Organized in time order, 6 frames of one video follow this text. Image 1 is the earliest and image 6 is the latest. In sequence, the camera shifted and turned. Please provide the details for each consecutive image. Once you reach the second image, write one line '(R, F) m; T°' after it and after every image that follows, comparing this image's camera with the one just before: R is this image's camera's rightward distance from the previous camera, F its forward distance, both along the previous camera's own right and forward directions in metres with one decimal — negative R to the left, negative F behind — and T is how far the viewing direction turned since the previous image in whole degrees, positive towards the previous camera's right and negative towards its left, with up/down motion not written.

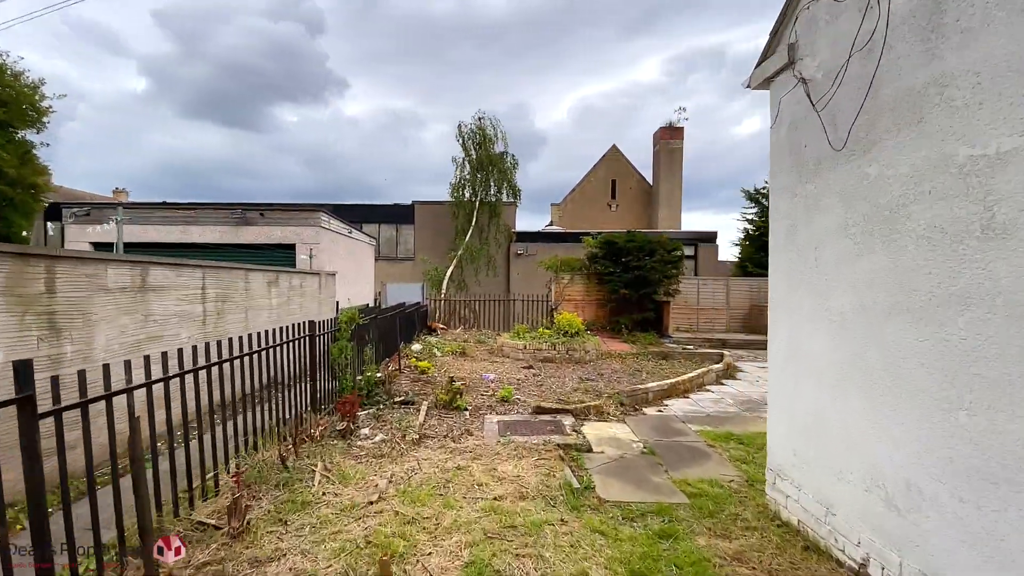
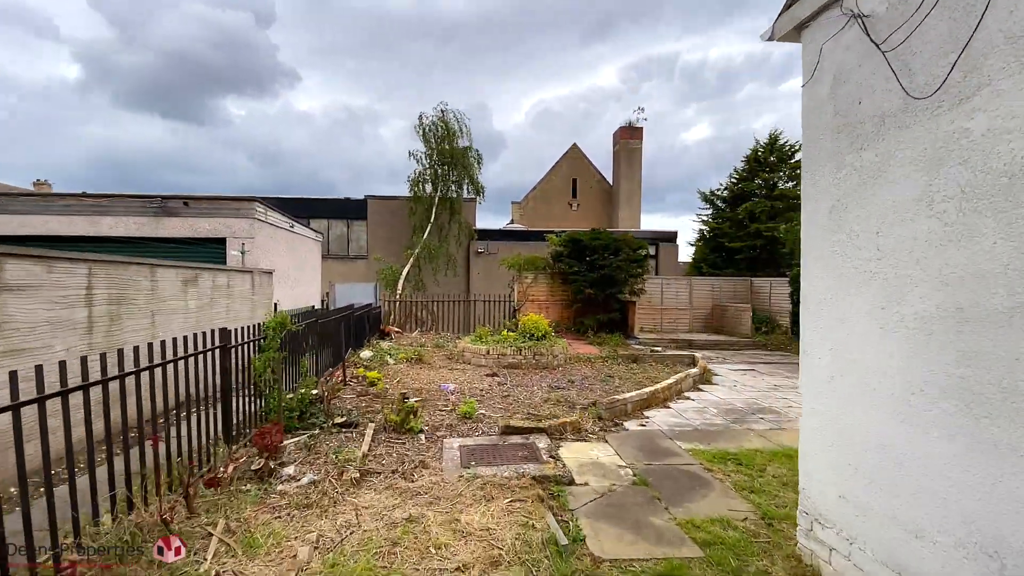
(0.0, +0.8) m; +5°
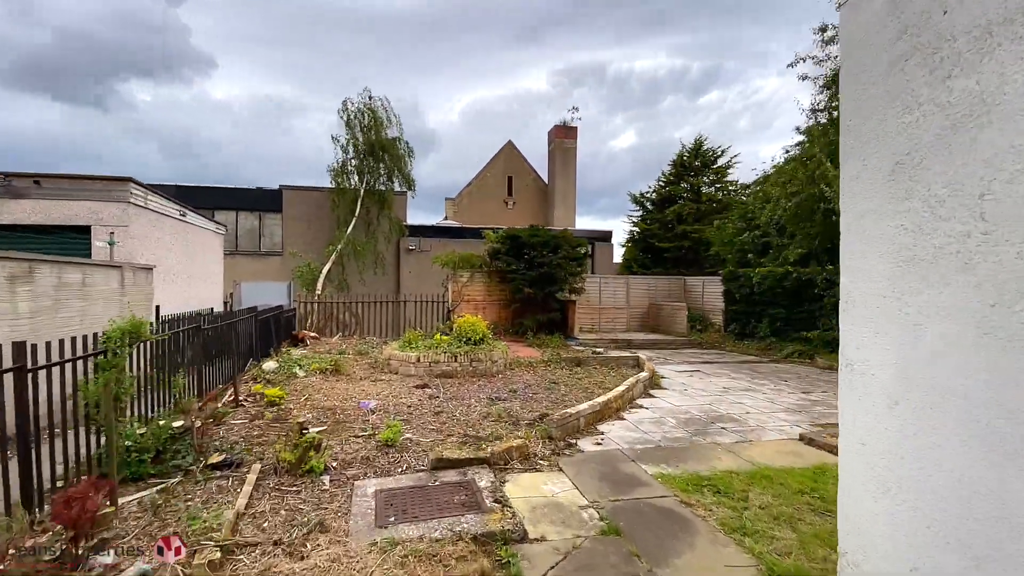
(0.0, +0.9) m; +8°
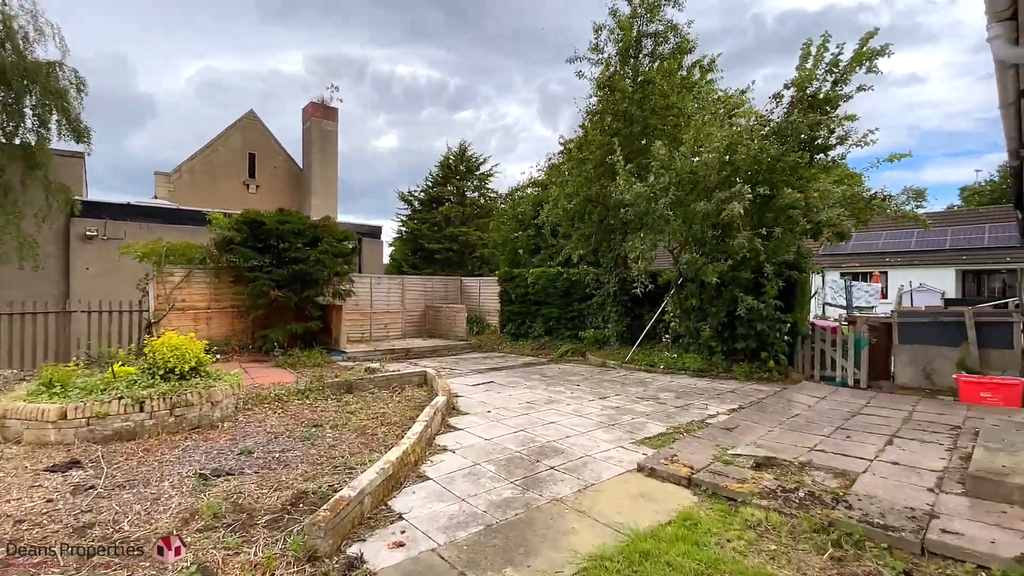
(+0.1, +1.7) m; +28°
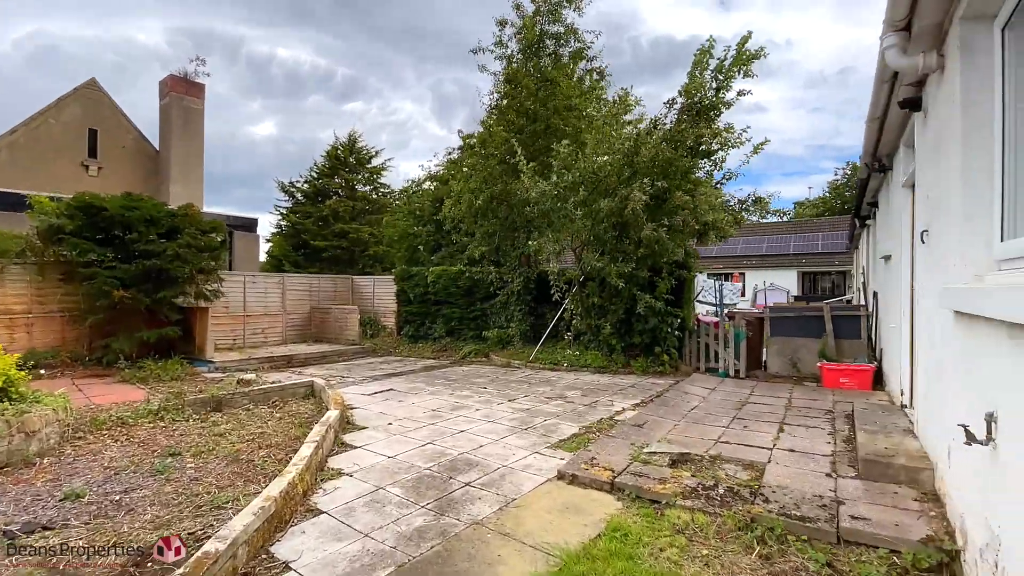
(-0.1, +0.4) m; +13°
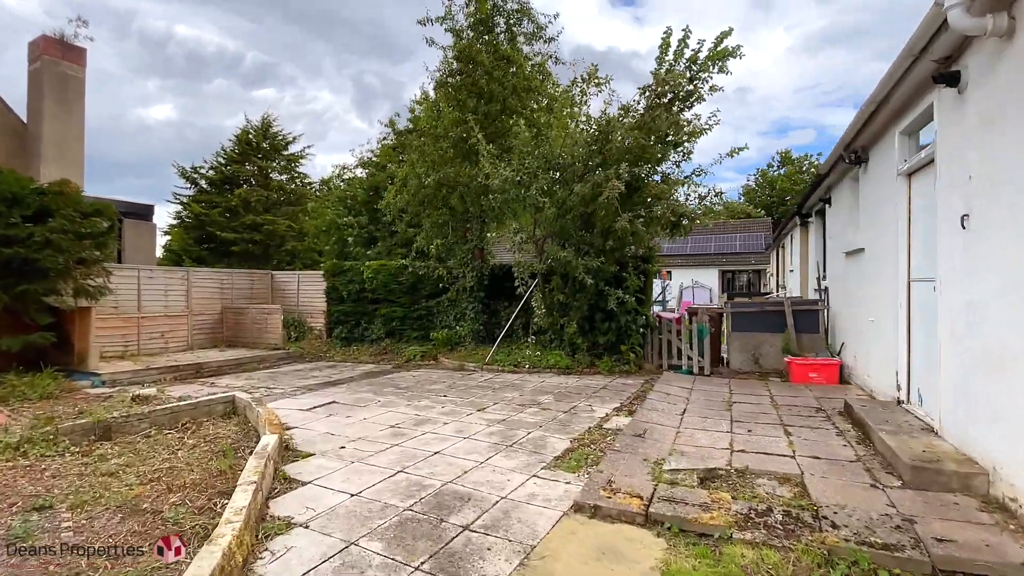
(-0.5, +0.7) m; +9°
